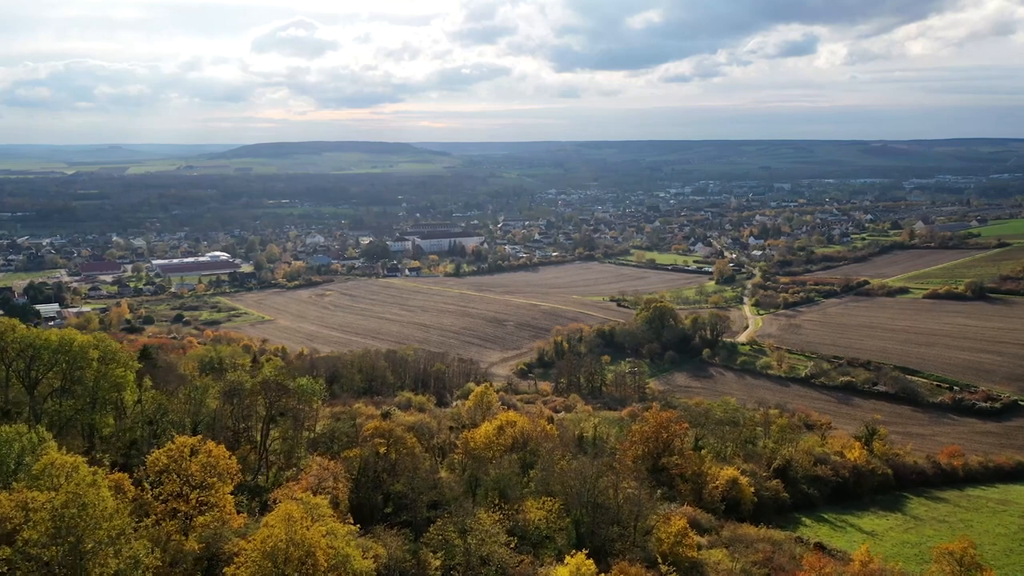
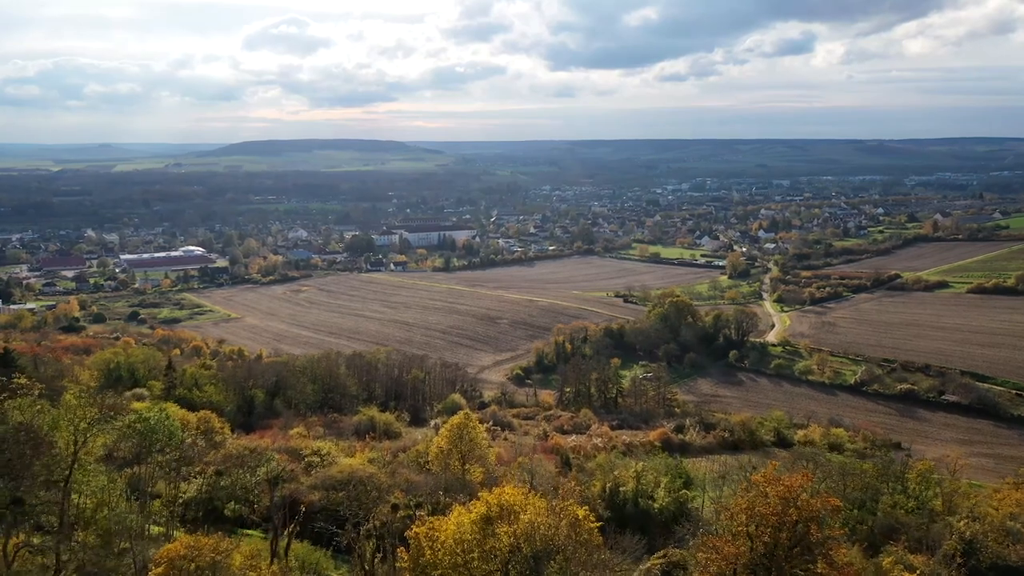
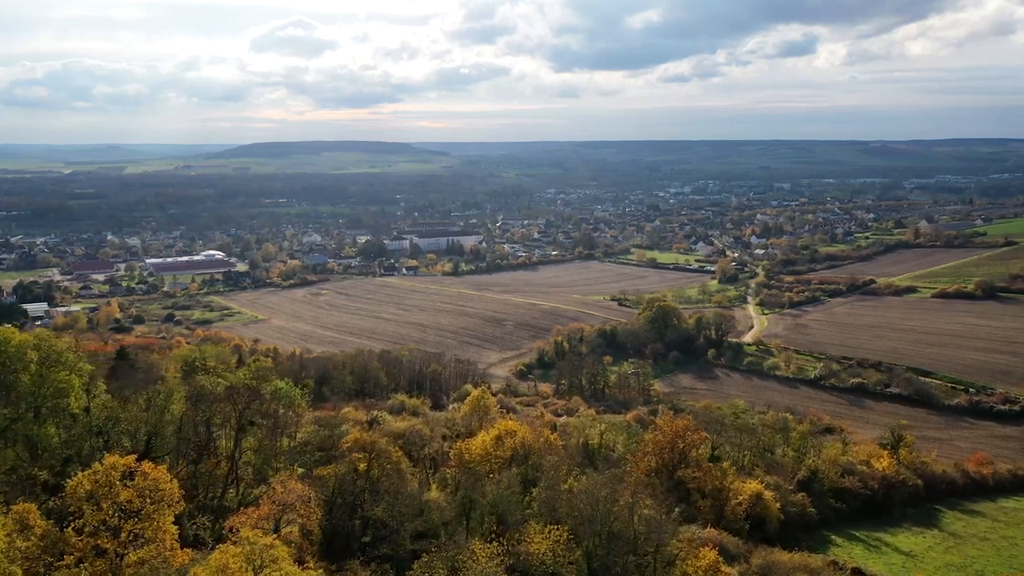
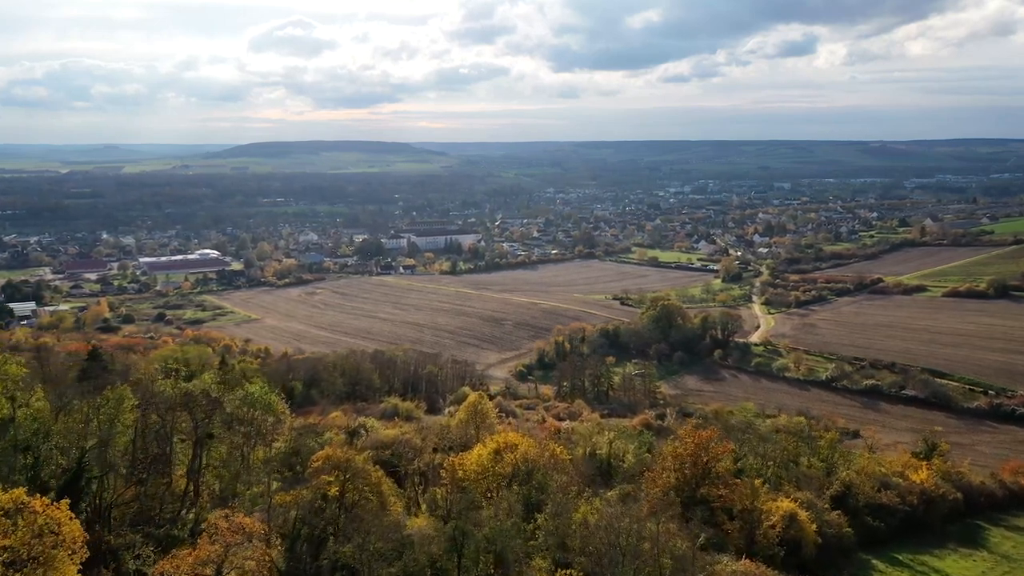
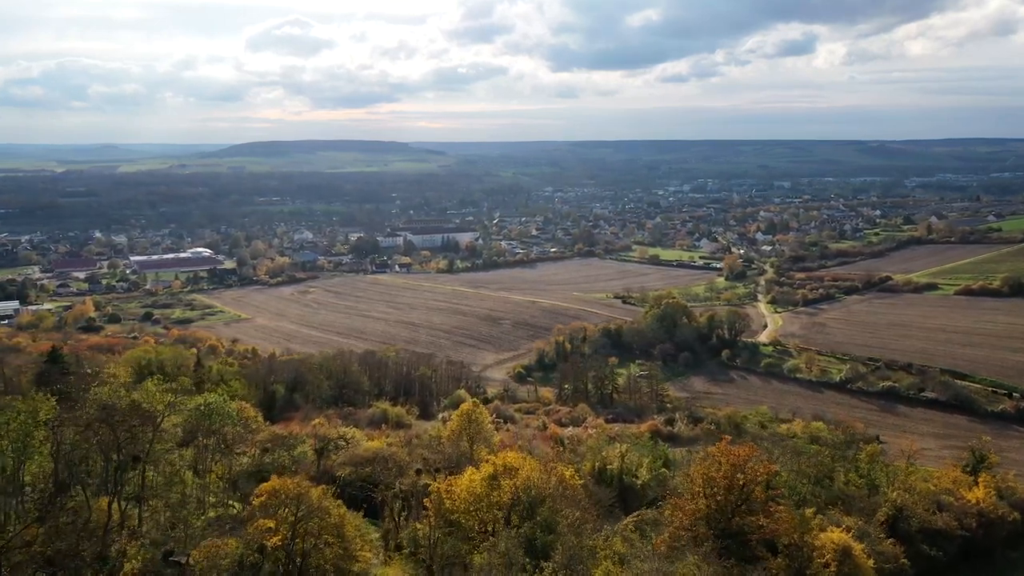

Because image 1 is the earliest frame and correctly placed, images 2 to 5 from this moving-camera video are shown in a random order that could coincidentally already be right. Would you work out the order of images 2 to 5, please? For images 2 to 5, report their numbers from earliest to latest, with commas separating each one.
3, 4, 5, 2
